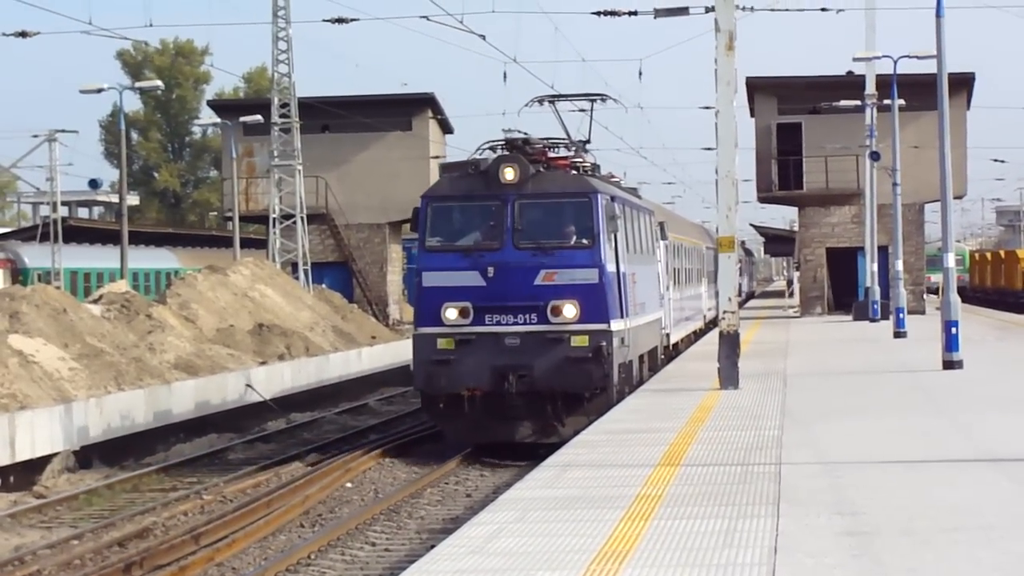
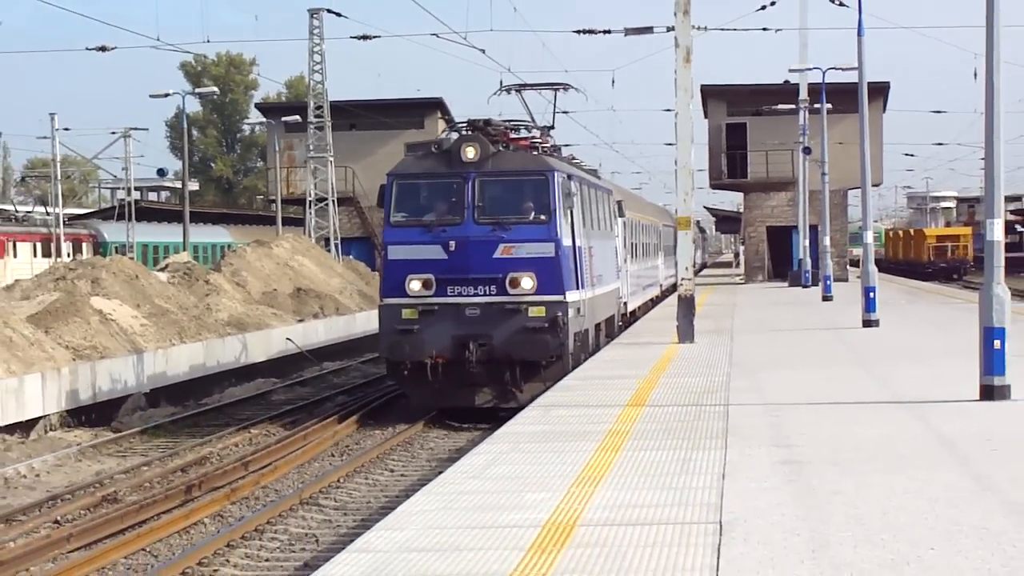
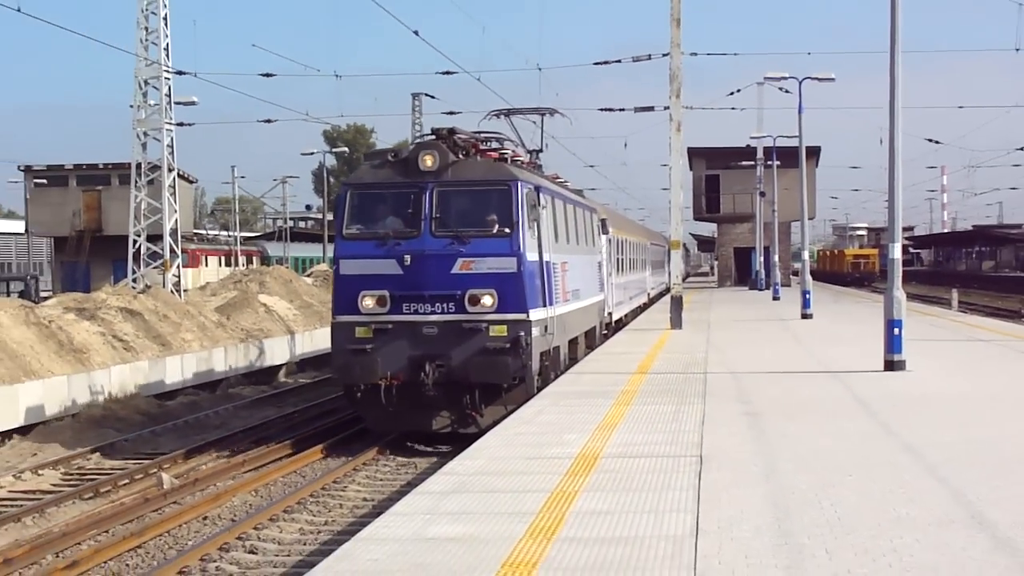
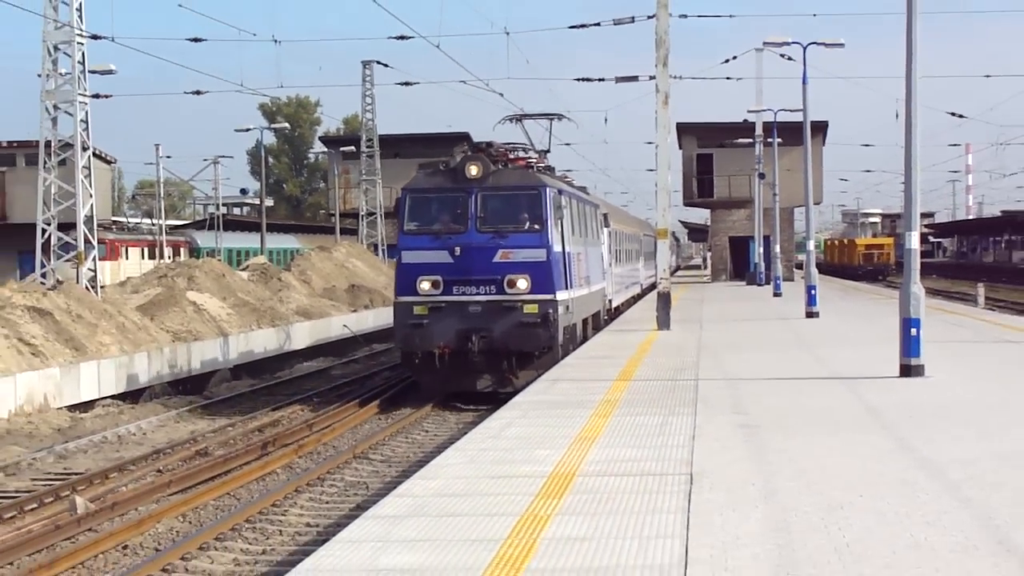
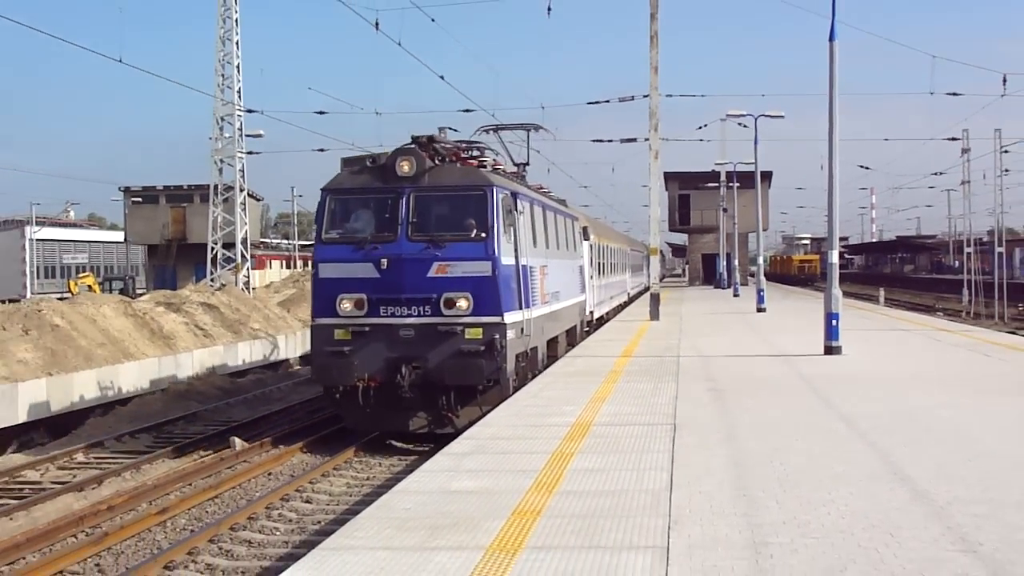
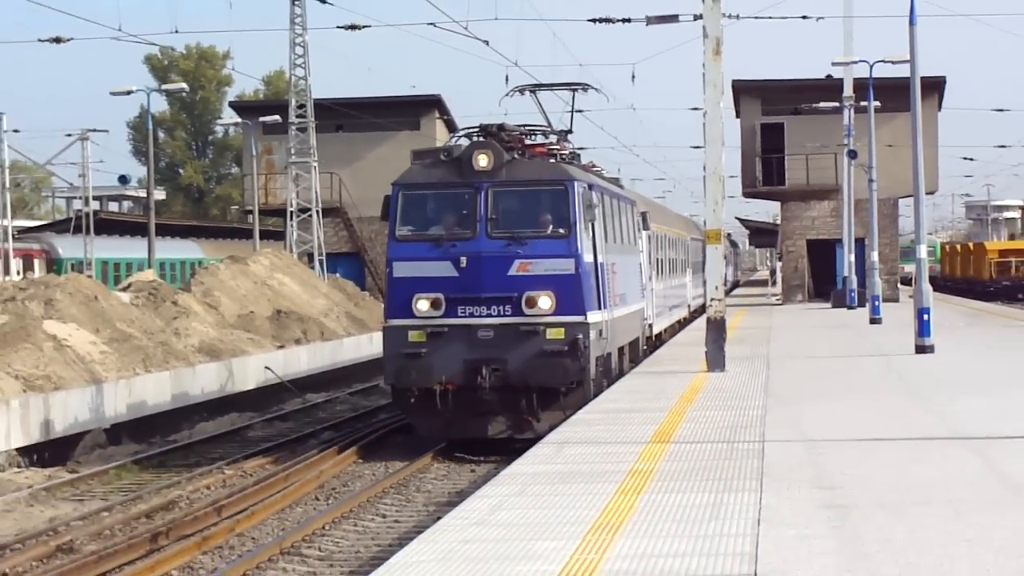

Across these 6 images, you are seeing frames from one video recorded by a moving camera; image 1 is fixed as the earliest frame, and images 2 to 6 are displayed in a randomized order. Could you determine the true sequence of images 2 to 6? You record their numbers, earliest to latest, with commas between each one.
6, 2, 4, 3, 5
